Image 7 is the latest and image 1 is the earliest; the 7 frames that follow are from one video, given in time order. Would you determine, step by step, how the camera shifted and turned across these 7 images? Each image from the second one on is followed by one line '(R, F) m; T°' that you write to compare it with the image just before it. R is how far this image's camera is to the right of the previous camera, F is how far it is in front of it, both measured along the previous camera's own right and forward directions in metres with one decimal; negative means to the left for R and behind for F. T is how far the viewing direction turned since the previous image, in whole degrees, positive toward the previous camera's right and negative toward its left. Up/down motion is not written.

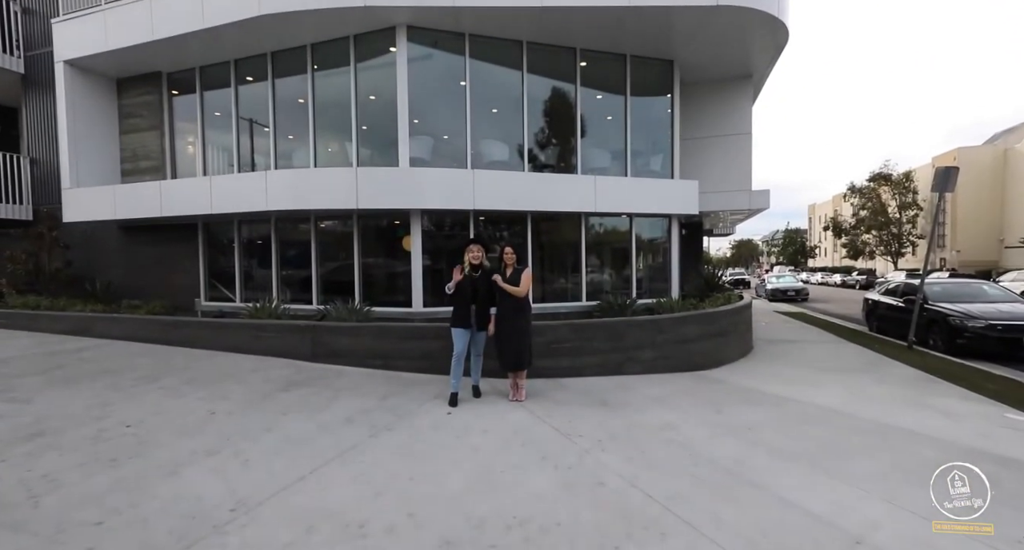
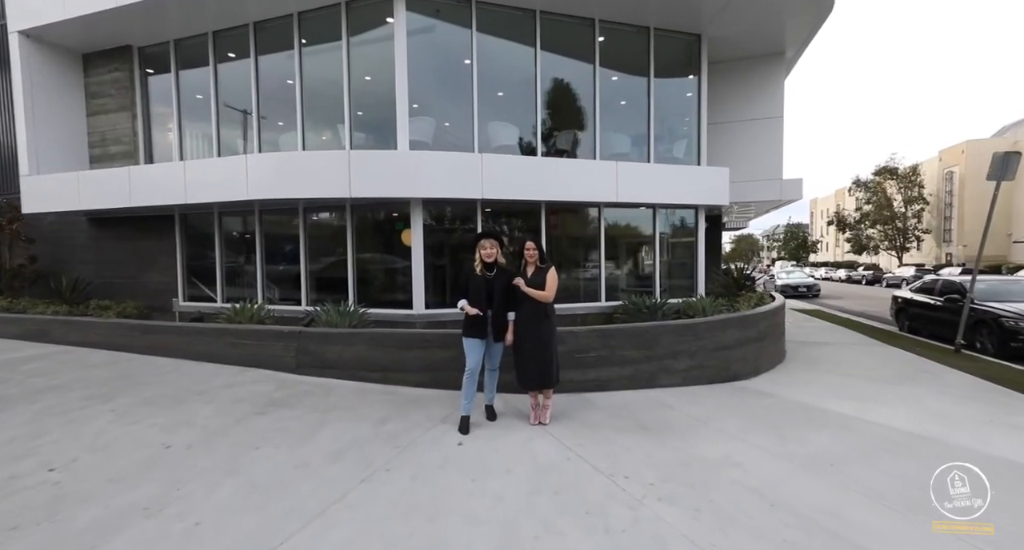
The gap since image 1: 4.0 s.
(-0.2, +0.8) m; 0°
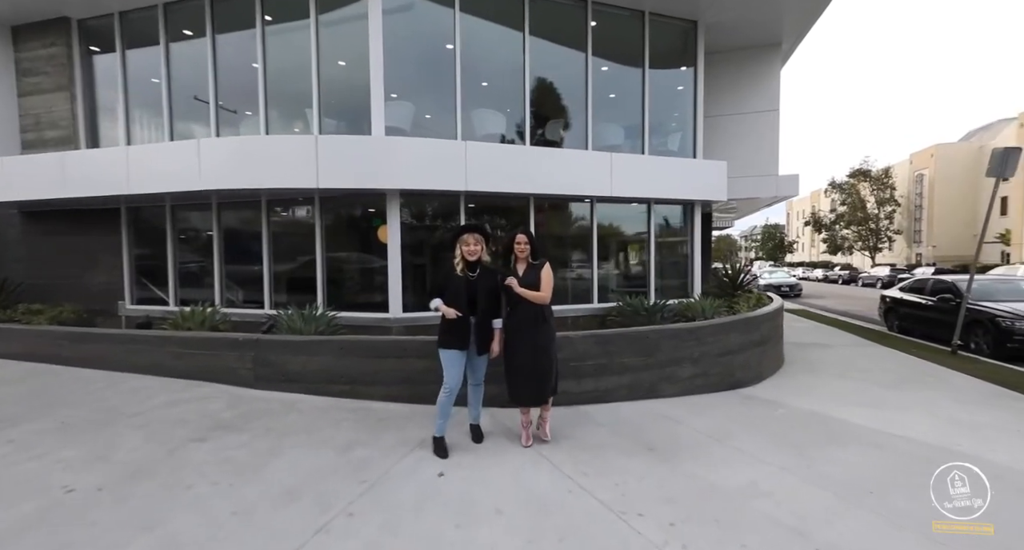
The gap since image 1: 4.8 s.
(-0.1, +0.5) m; +2°
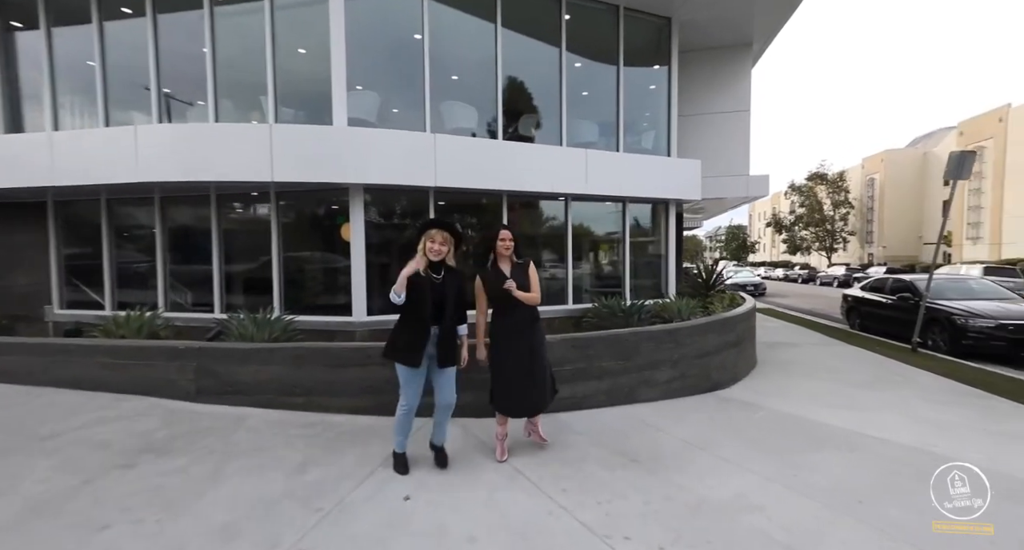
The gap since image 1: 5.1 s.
(0.0, +0.3) m; +4°
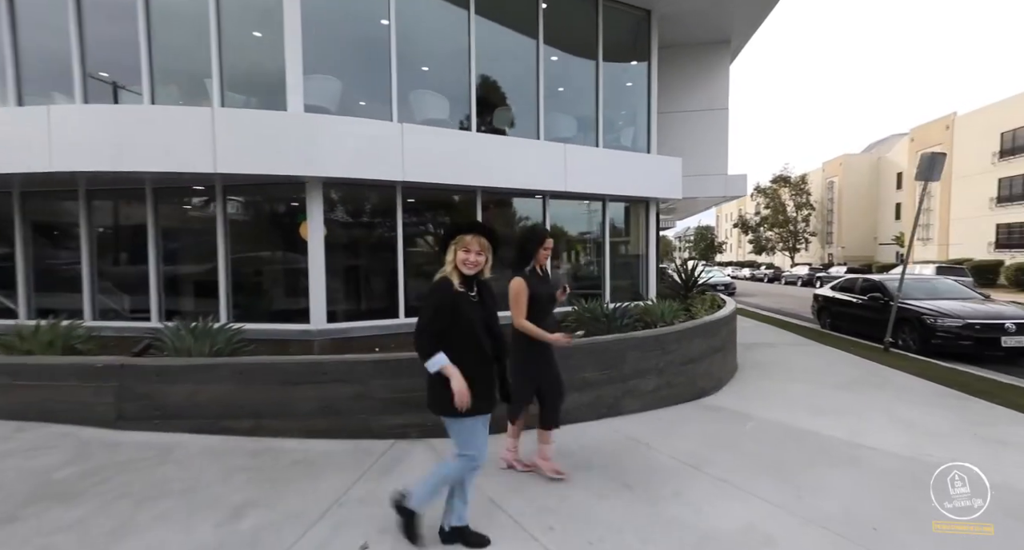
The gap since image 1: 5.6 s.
(0.0, +0.4) m; +4°
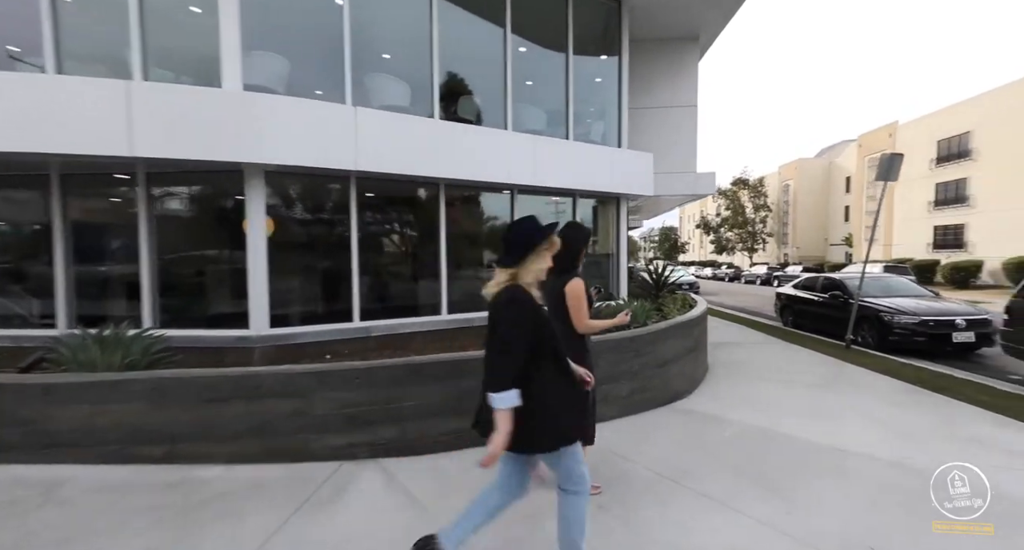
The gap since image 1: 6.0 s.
(0.0, +0.4) m; +4°
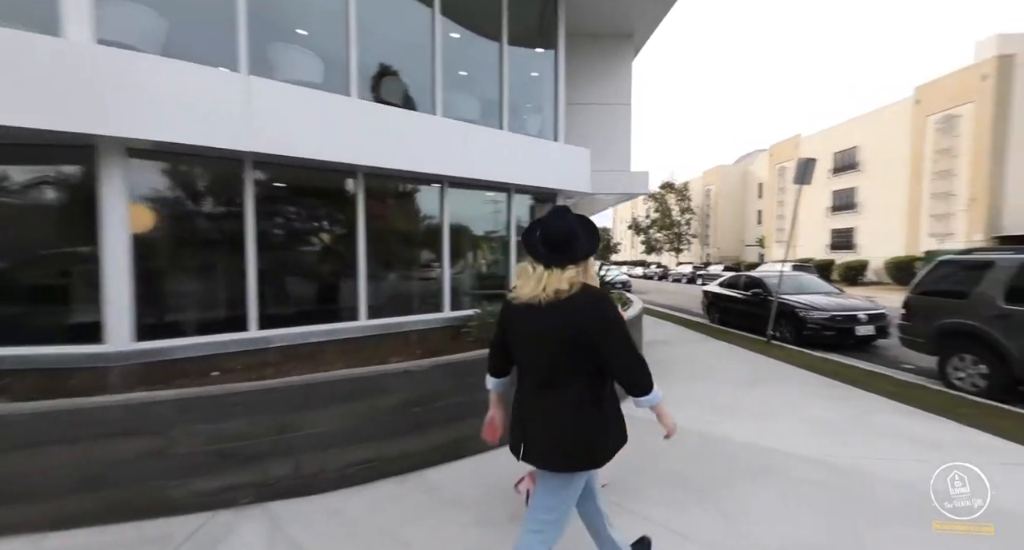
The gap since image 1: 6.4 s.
(+0.1, +0.4) m; +8°
